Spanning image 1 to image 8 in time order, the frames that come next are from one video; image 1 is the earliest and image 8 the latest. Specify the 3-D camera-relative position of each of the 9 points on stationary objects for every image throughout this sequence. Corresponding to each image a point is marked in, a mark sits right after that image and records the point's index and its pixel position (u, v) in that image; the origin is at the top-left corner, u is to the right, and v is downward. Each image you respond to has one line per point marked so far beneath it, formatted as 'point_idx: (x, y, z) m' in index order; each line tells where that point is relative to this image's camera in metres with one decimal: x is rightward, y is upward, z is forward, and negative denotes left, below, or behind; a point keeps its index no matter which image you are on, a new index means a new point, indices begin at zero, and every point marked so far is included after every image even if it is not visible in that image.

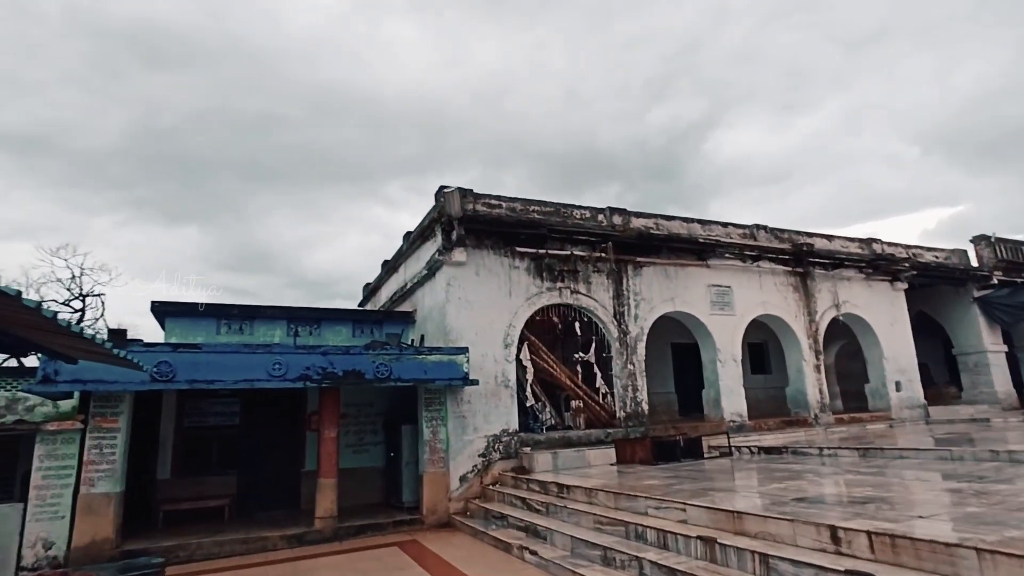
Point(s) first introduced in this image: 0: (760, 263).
0: (+5.0, +0.5, +12.2) m
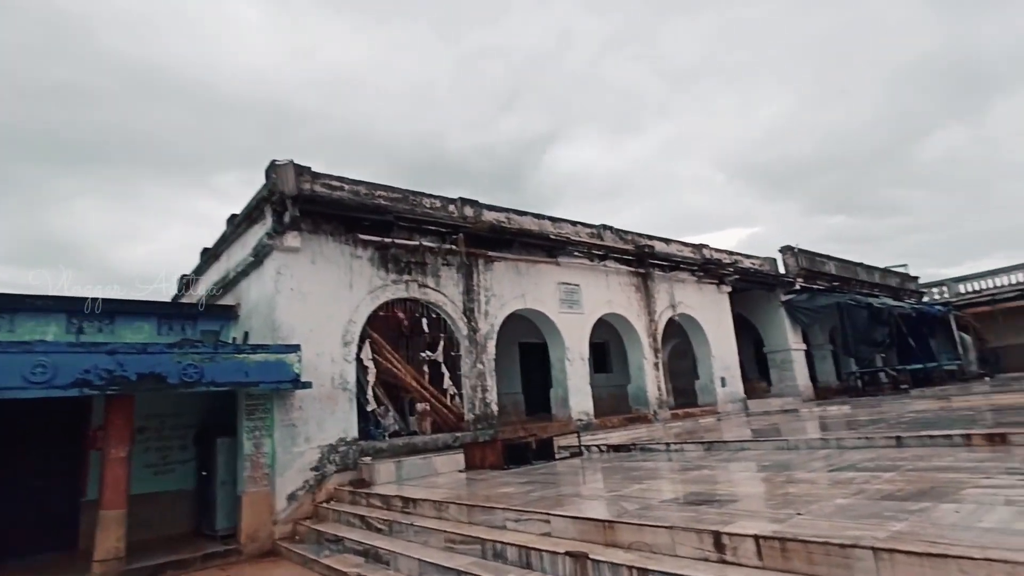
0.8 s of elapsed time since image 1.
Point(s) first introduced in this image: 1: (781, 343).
0: (+1.9, +0.5, +12.4) m
1: (+7.5, -1.6, +17.1) m
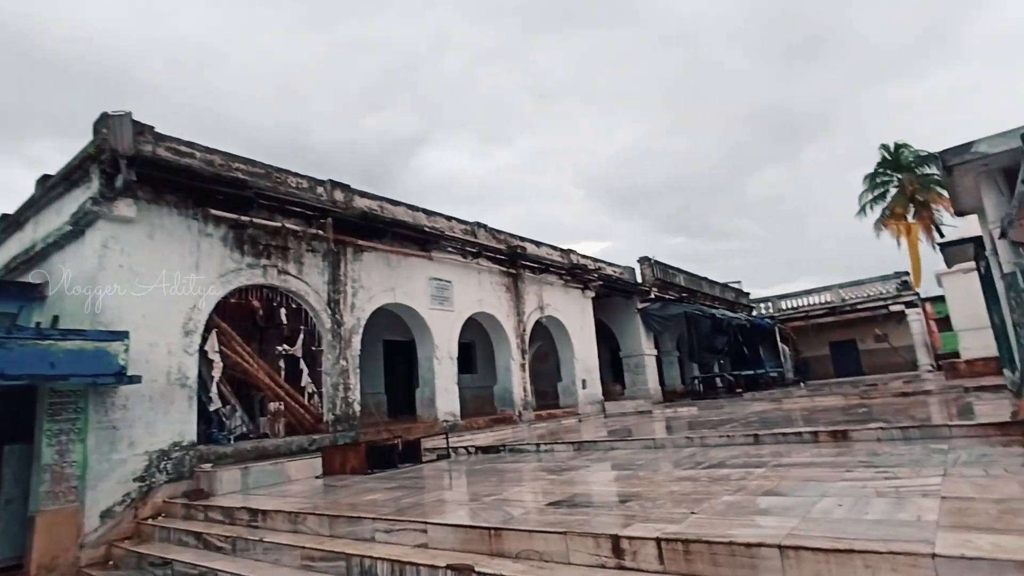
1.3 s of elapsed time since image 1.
0: (-0.7, +0.6, +12.1) m
1: (+3.6, -1.8, +18.0) m
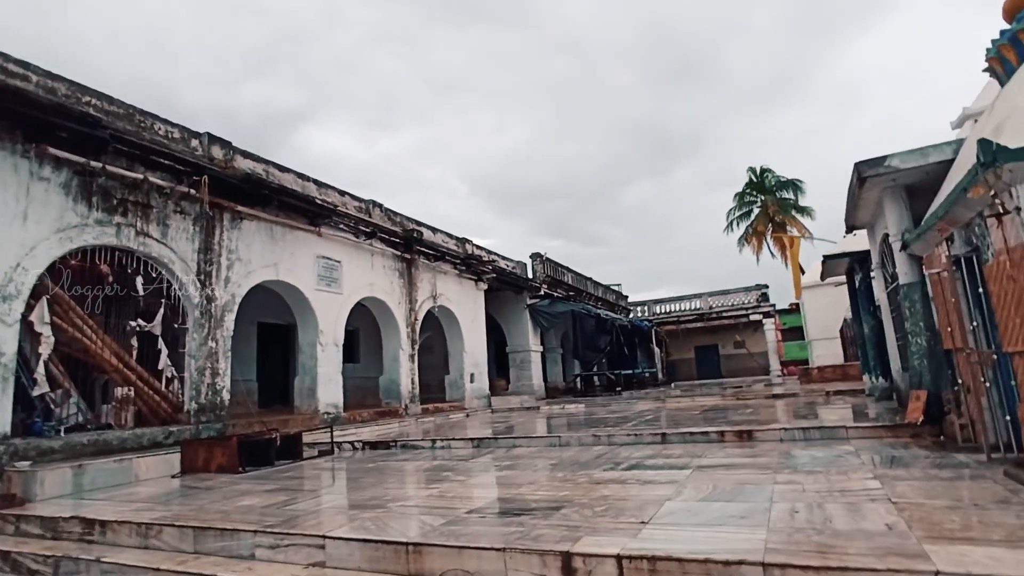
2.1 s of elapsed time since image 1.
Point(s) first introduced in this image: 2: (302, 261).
0: (-2.6, +0.9, +11.3) m
1: (+0.3, -1.6, +17.8) m
2: (-3.3, +0.4, +9.6) m
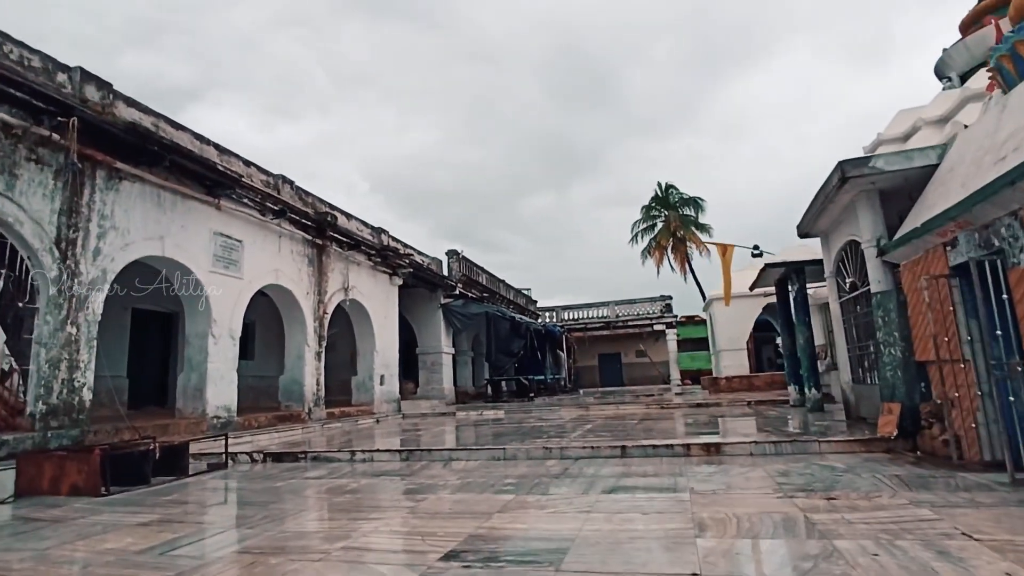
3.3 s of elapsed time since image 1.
0: (-3.8, +1.1, +9.9) m
1: (-2.2, -1.6, +16.8) m
2: (-4.3, +0.7, +8.1) m
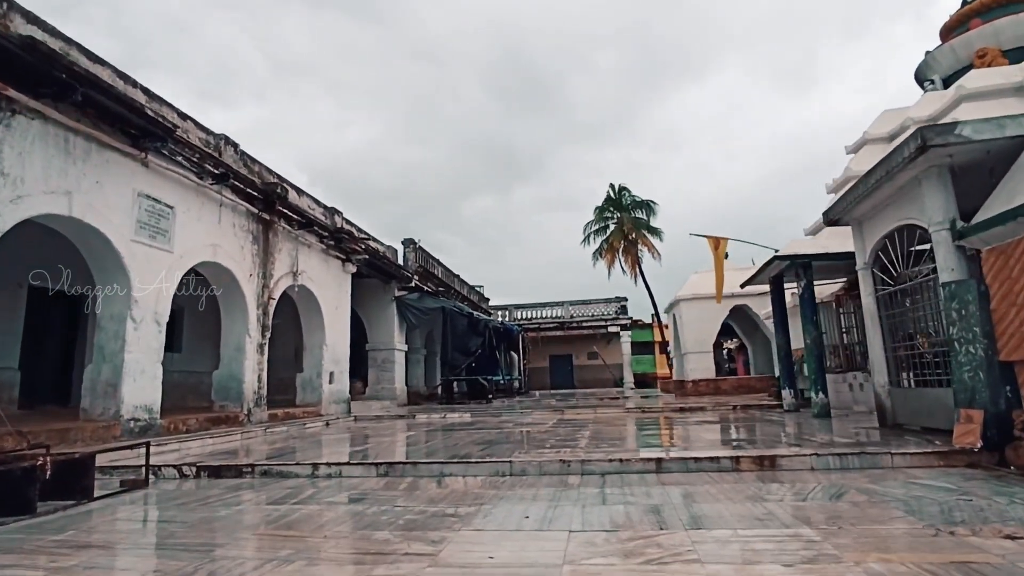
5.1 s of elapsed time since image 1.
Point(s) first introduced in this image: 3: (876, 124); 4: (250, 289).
0: (-4.1, +1.4, +8.4) m
1: (-3.2, -1.4, +15.4) m
2: (-4.3, +1.0, +6.5) m
3: (+7.4, +3.3, +12.2) m
4: (-4.0, 0.0, +9.1) m
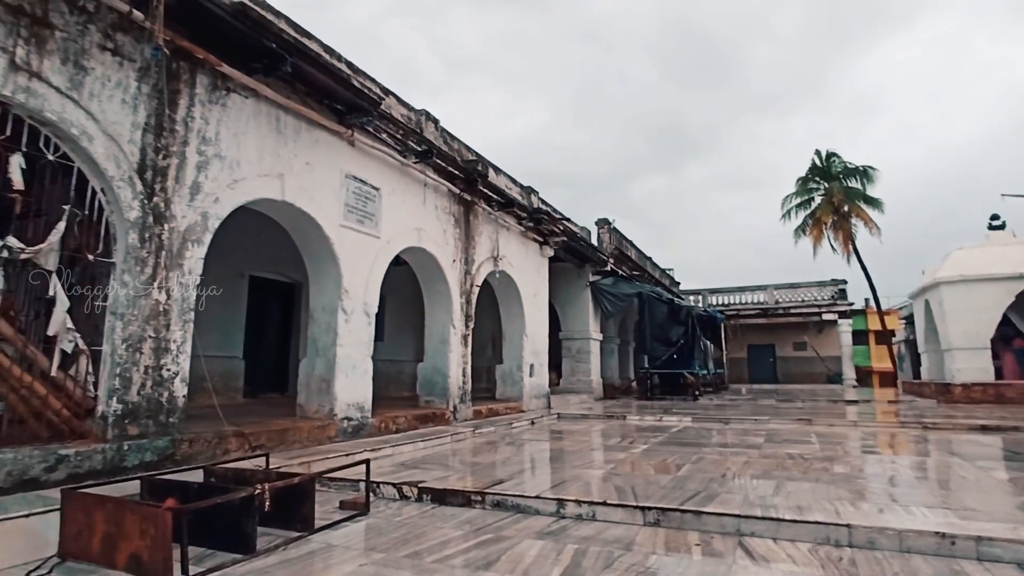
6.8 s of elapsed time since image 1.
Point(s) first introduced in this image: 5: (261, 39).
0: (-1.1, +1.5, +7.7) m
1: (+1.6, -1.0, +14.4) m
2: (-1.9, +1.1, +6.1) m
3: (+10.9, +3.7, +8.3) m
4: (-0.8, +0.2, +8.5) m
5: (-2.1, +2.0, +4.9) m
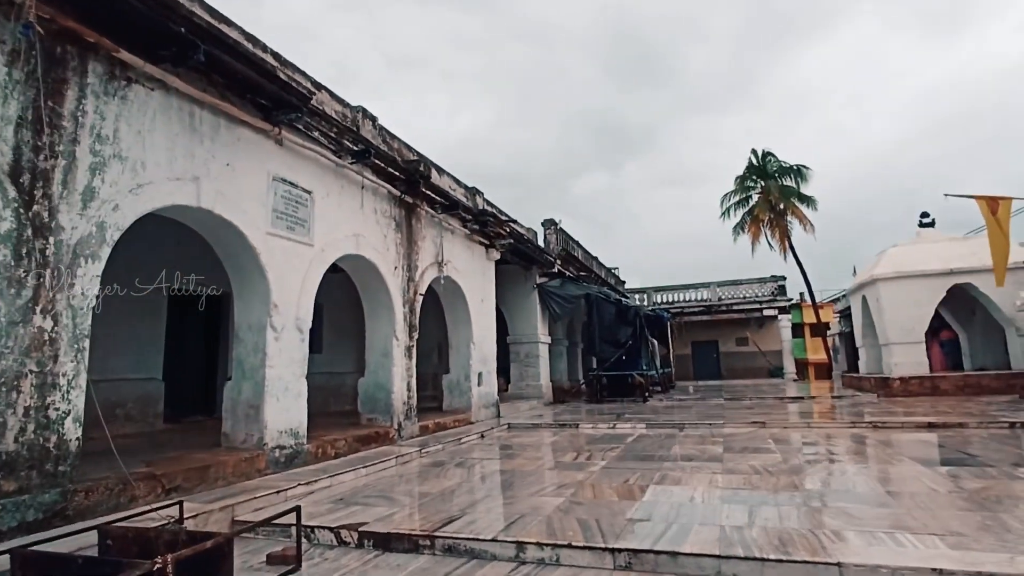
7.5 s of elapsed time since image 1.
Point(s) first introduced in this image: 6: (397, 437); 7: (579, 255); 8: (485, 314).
0: (-1.8, +1.4, +7.2) m
1: (+0.4, -1.1, +14.0) m
2: (-2.4, +1.0, +5.4) m
3: (+10.1, +3.8, +8.8) m
4: (-1.5, 0.0, +7.9) m
5: (-2.5, +1.9, +4.3) m
6: (-1.4, -1.9, +7.6) m
7: (+2.0, +0.9, +17.6) m
8: (-0.5, -0.5, +11.0) m
